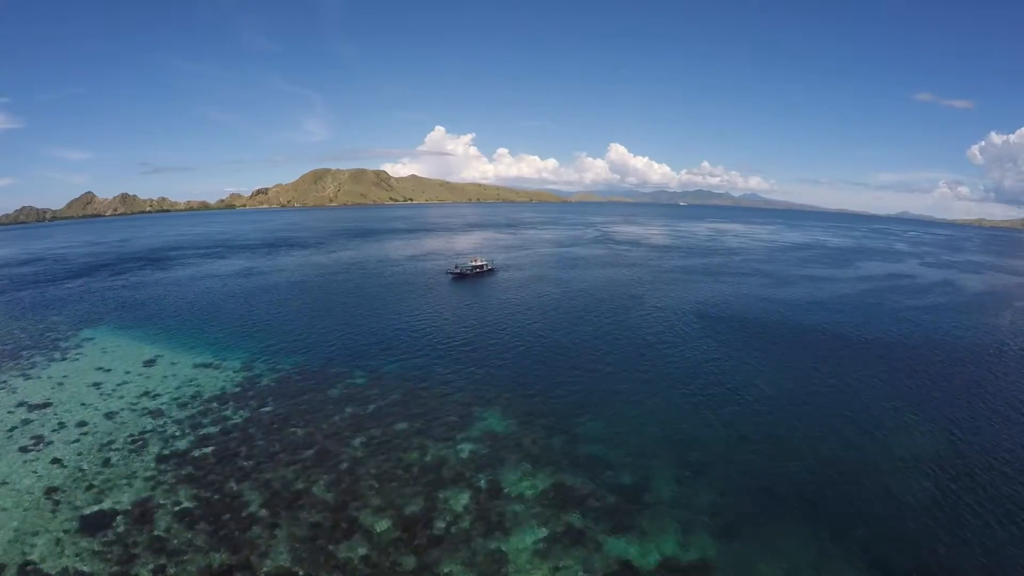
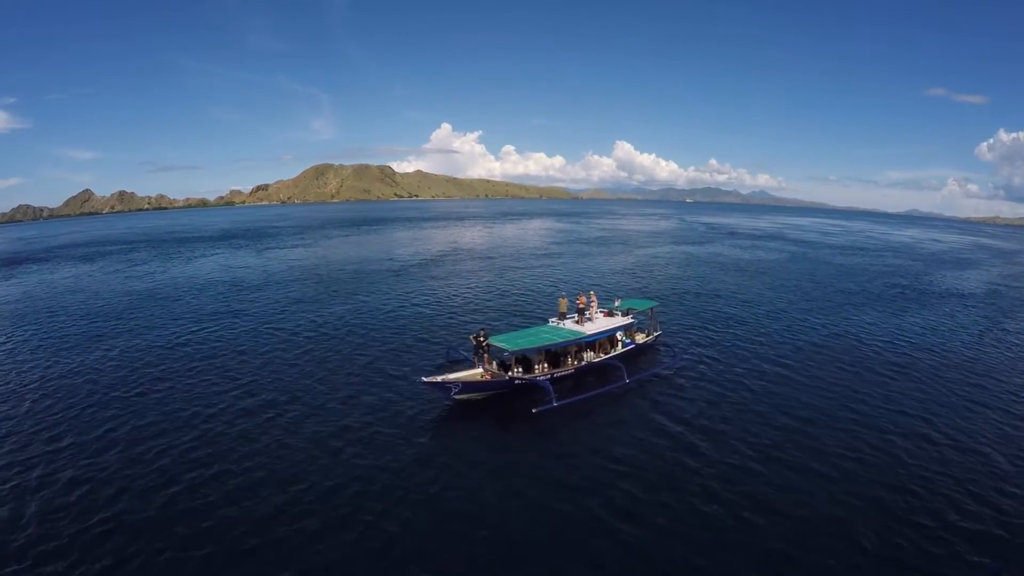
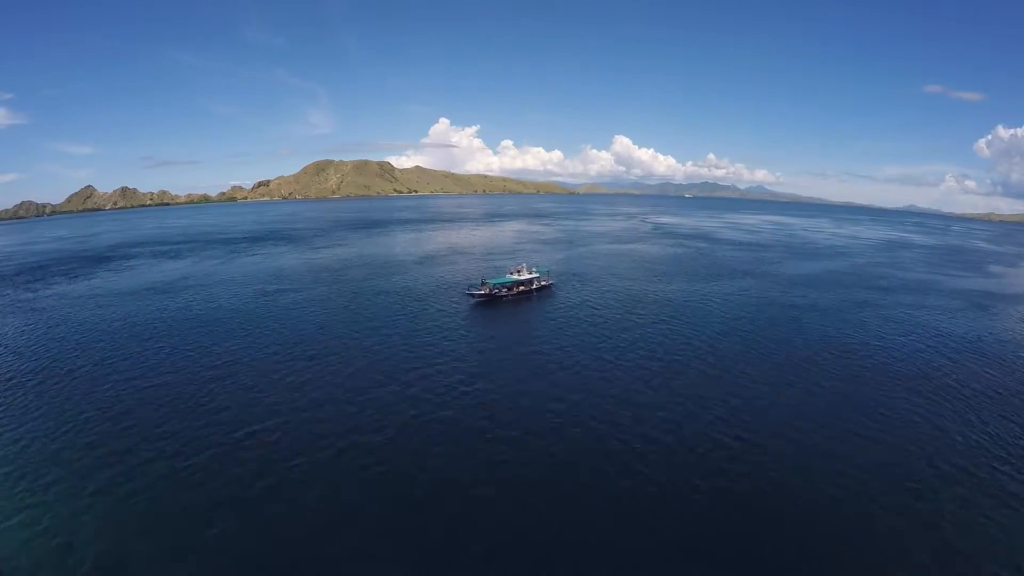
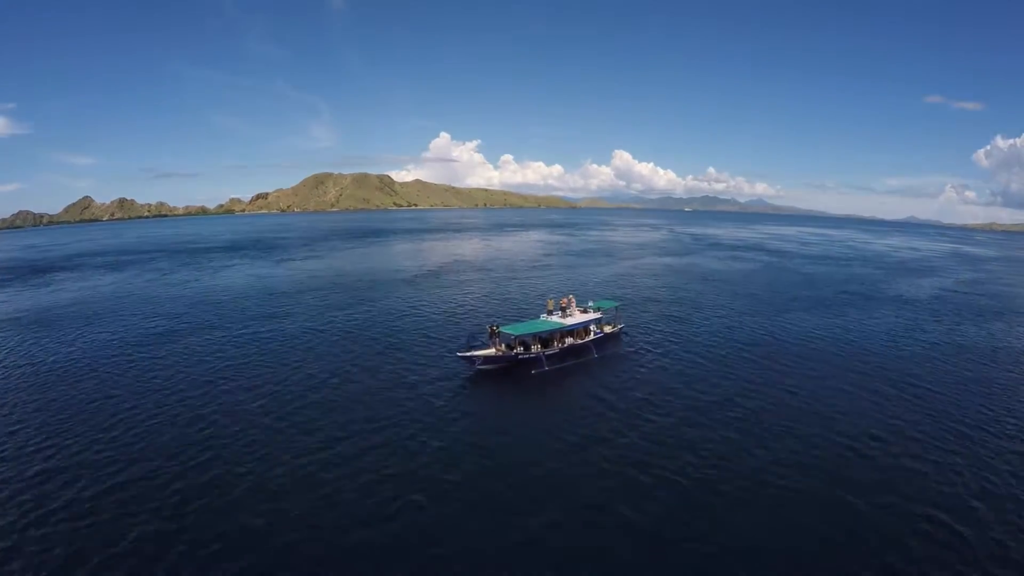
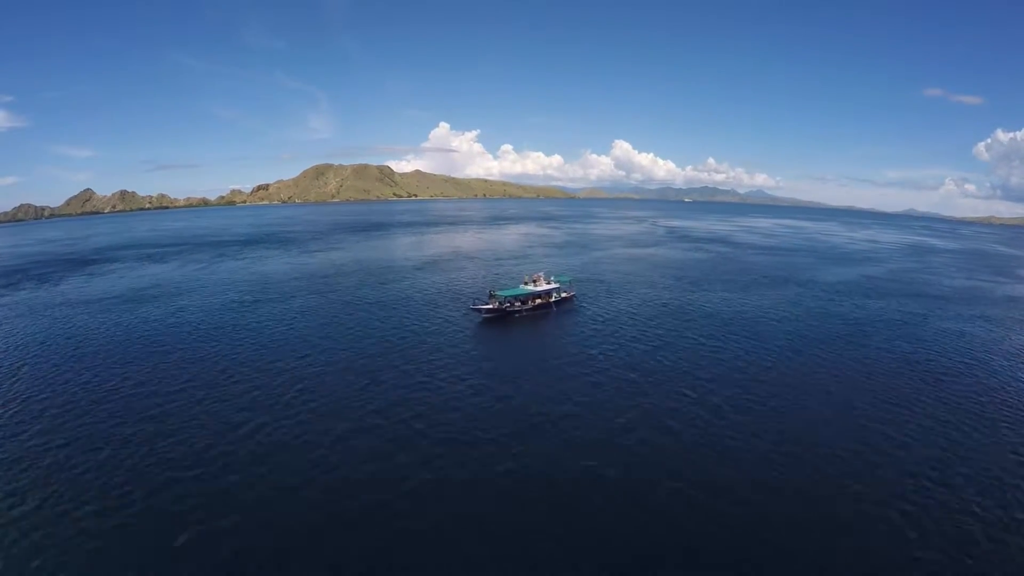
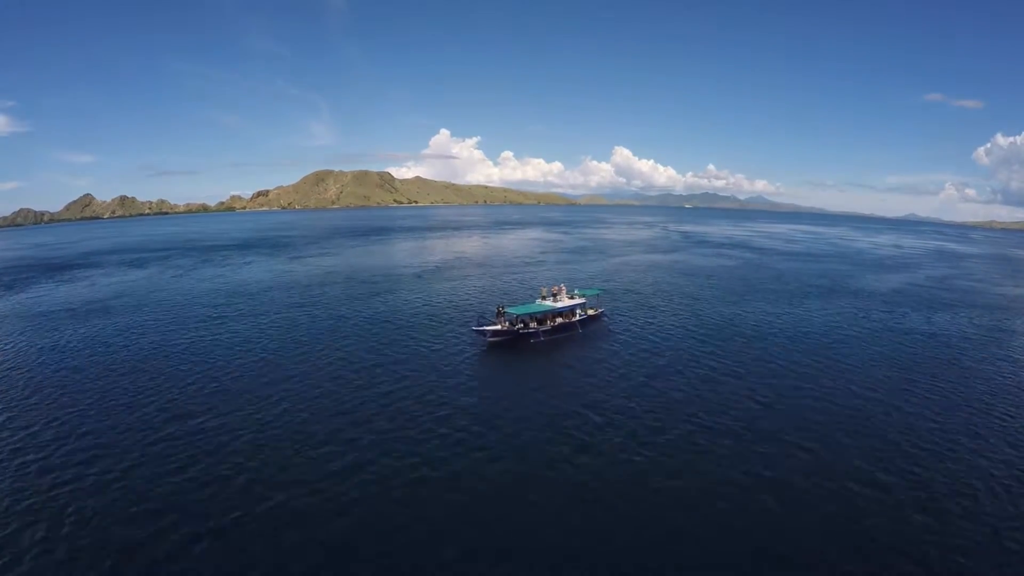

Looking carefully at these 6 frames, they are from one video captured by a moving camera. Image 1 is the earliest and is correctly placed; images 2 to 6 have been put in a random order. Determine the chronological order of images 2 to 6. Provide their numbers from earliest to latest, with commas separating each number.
3, 5, 6, 4, 2
